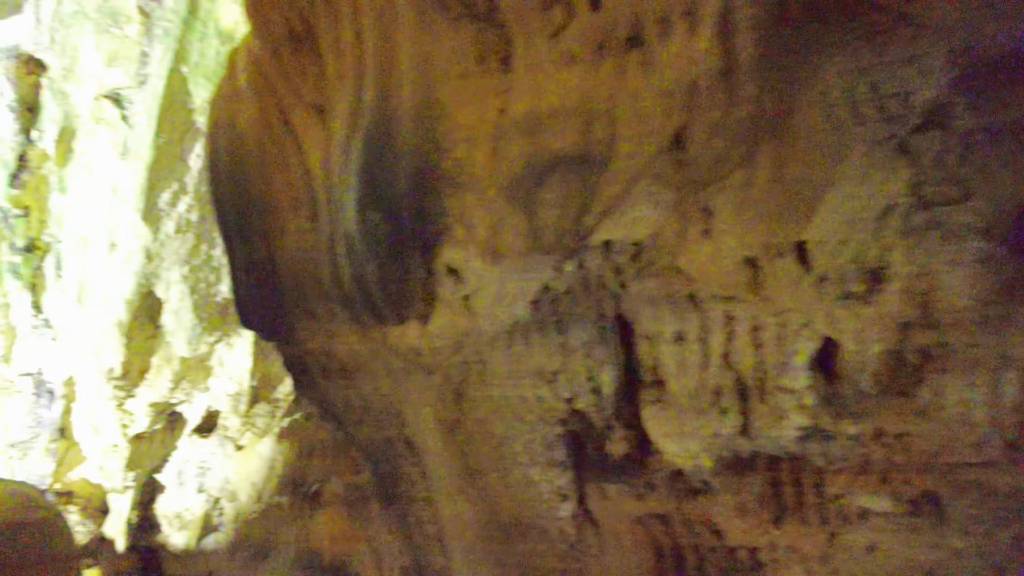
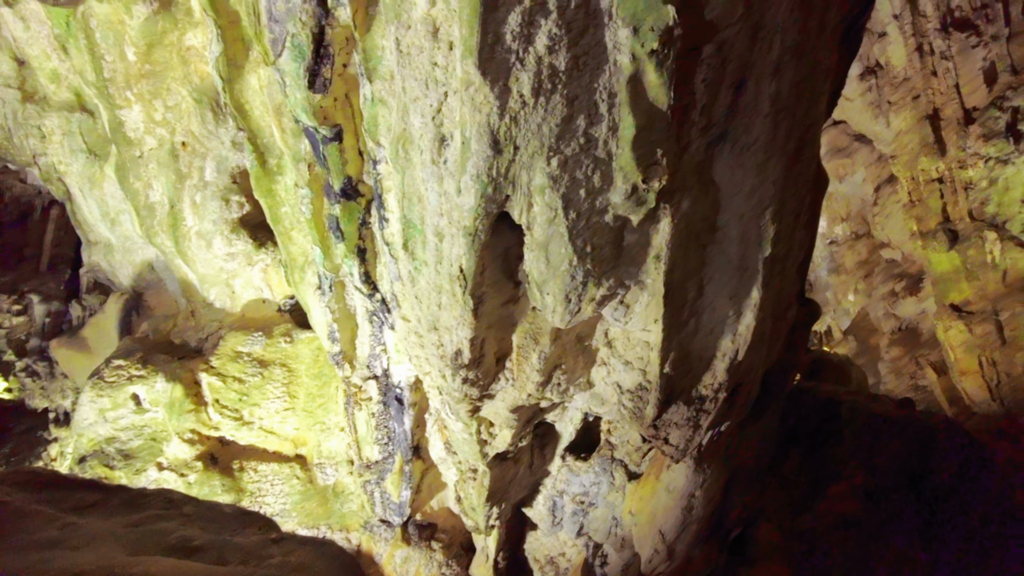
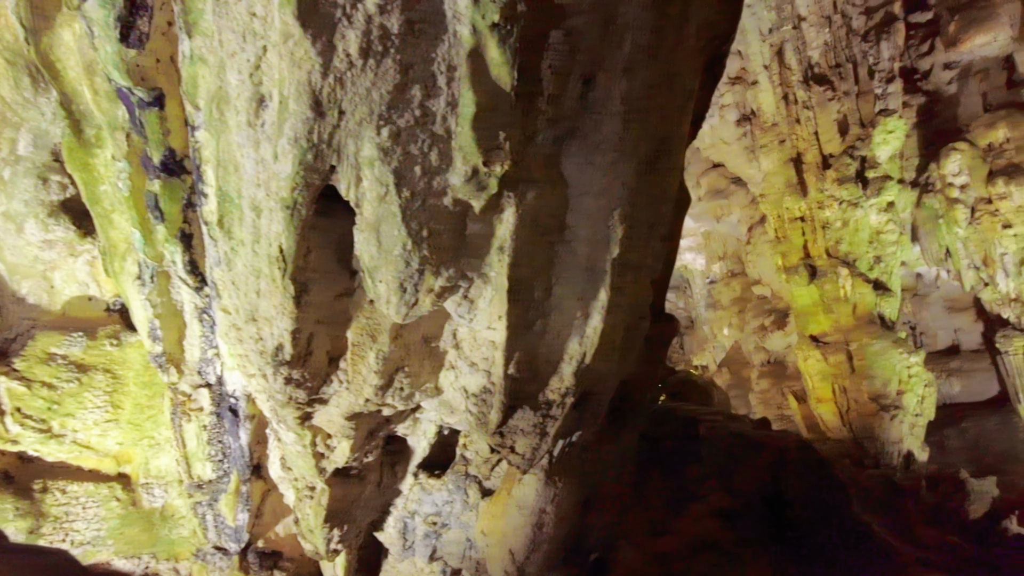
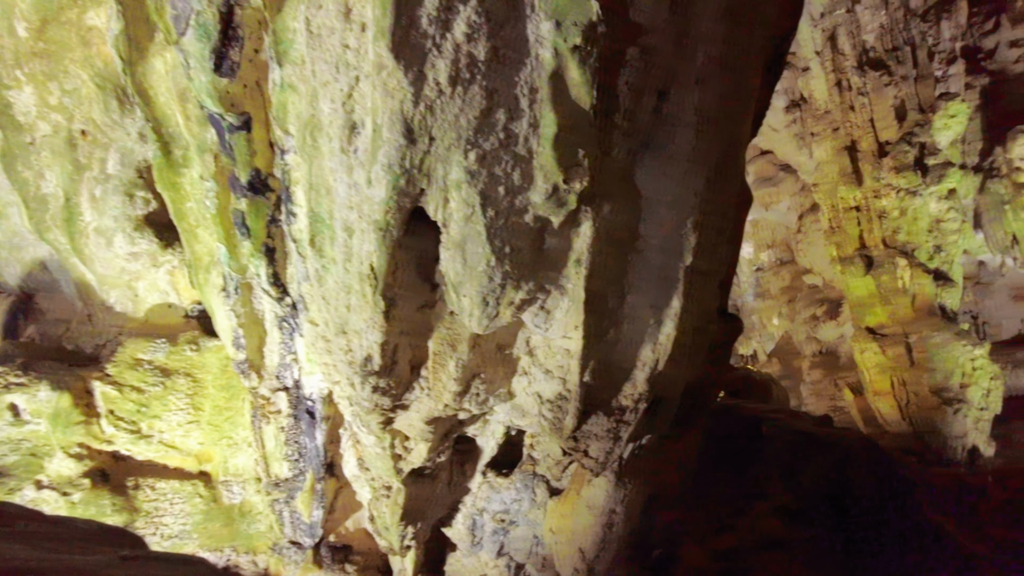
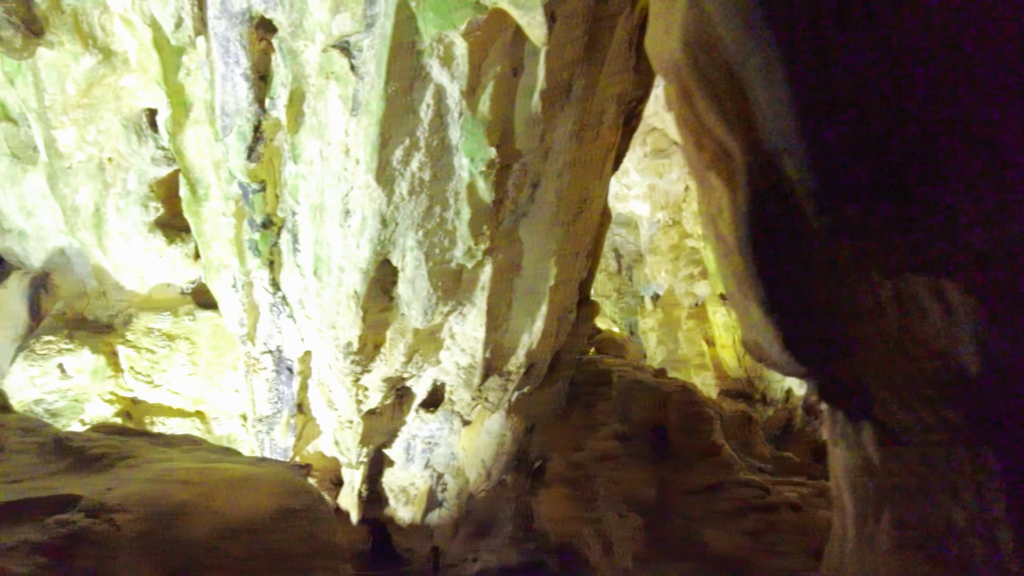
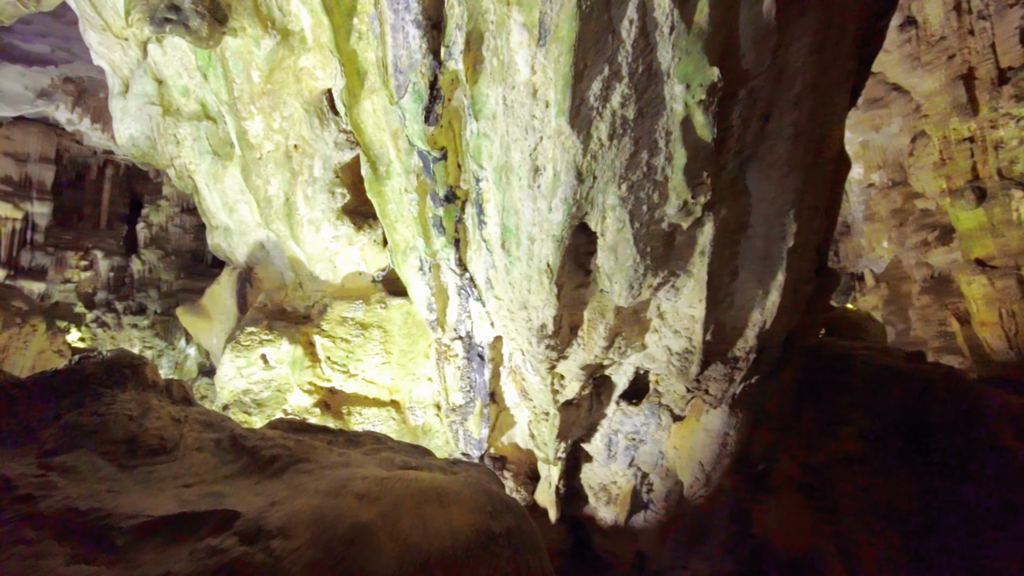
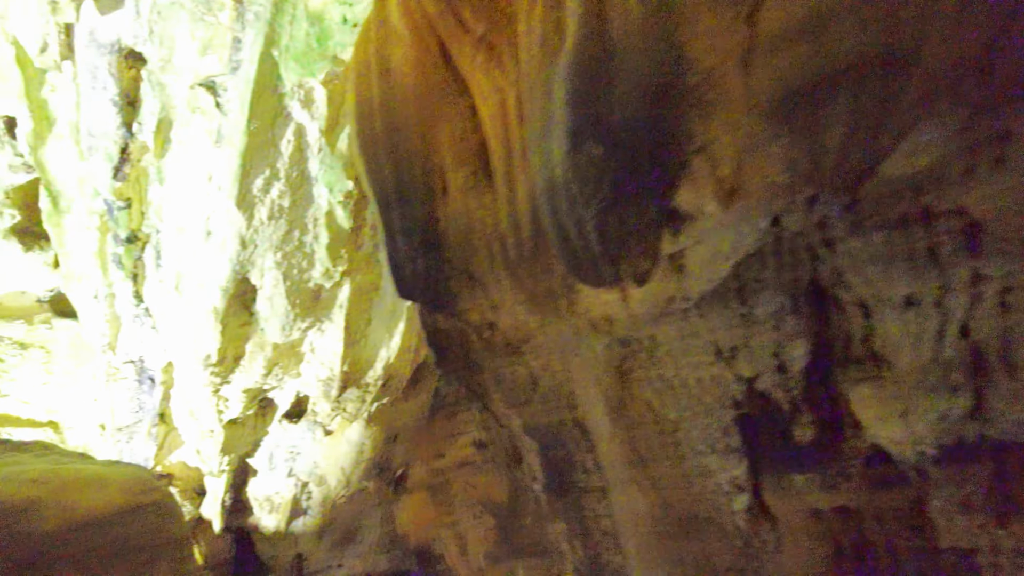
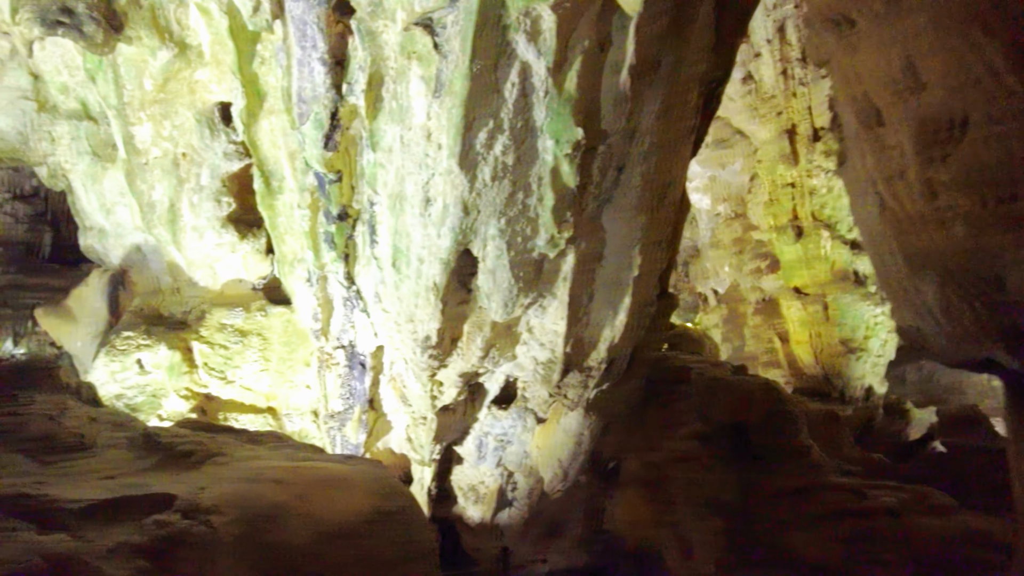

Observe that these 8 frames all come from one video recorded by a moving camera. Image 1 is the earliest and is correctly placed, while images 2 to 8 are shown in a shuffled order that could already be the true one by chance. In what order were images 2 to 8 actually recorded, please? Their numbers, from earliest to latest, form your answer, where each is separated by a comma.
7, 5, 8, 6, 2, 4, 3
